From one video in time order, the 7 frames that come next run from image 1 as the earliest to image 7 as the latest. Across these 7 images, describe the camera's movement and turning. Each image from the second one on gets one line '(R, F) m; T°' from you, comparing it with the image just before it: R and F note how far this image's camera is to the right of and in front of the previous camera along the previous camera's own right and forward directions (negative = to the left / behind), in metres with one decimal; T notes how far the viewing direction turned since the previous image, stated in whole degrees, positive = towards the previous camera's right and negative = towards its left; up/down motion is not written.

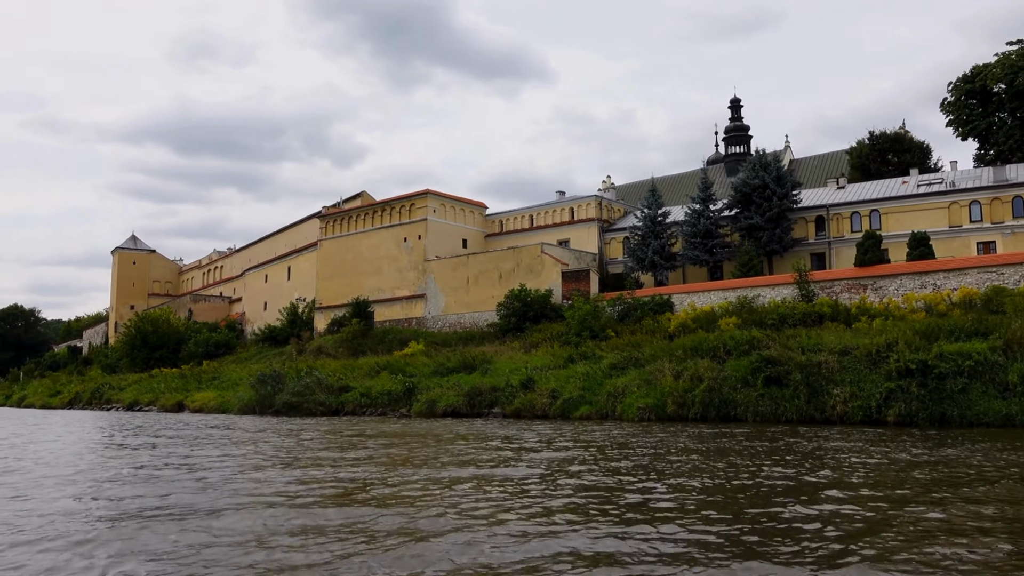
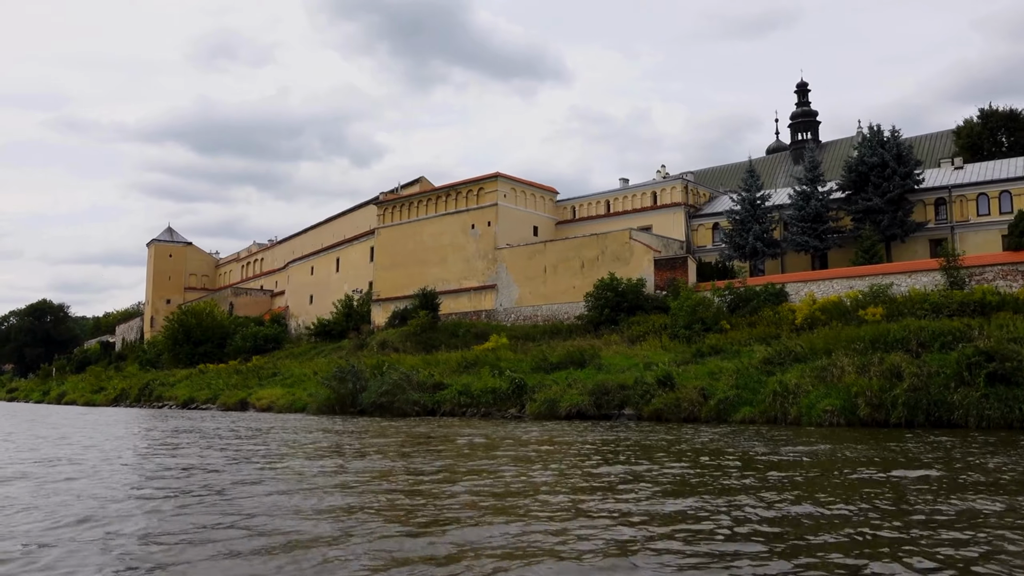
(-2.7, +3.1) m; -1°
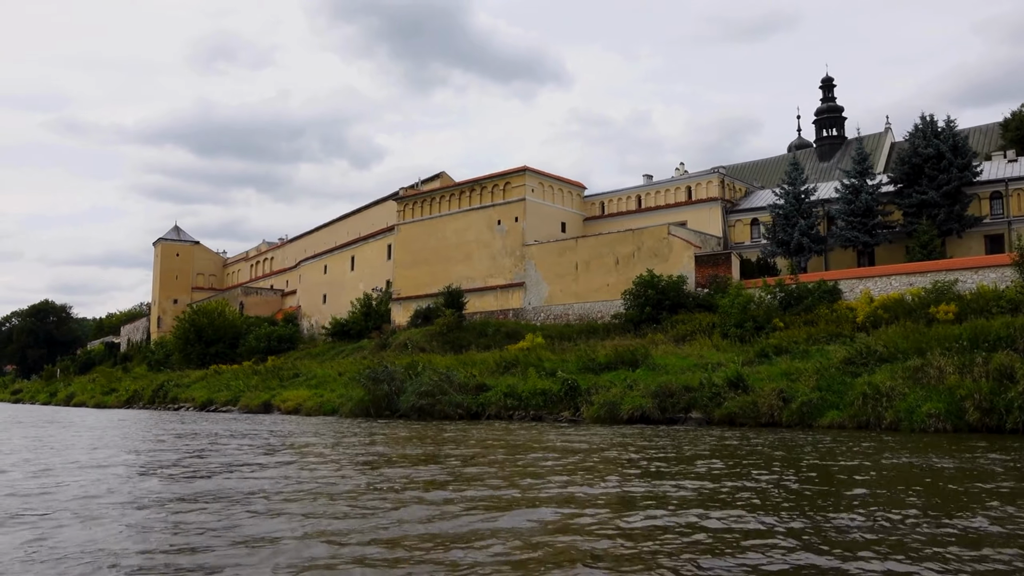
(-1.2, +1.5) m; 0°
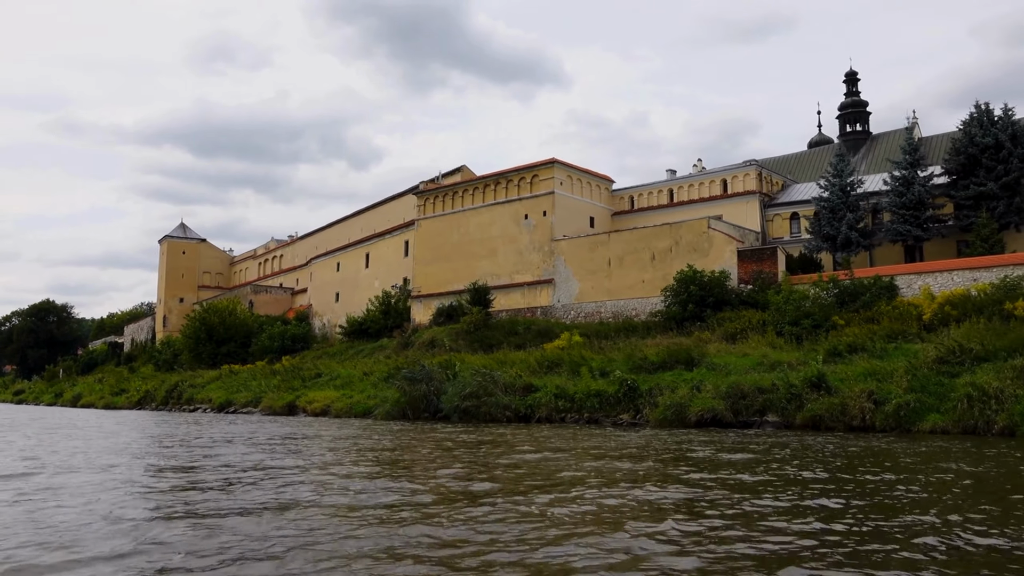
(-1.2, +1.5) m; 0°
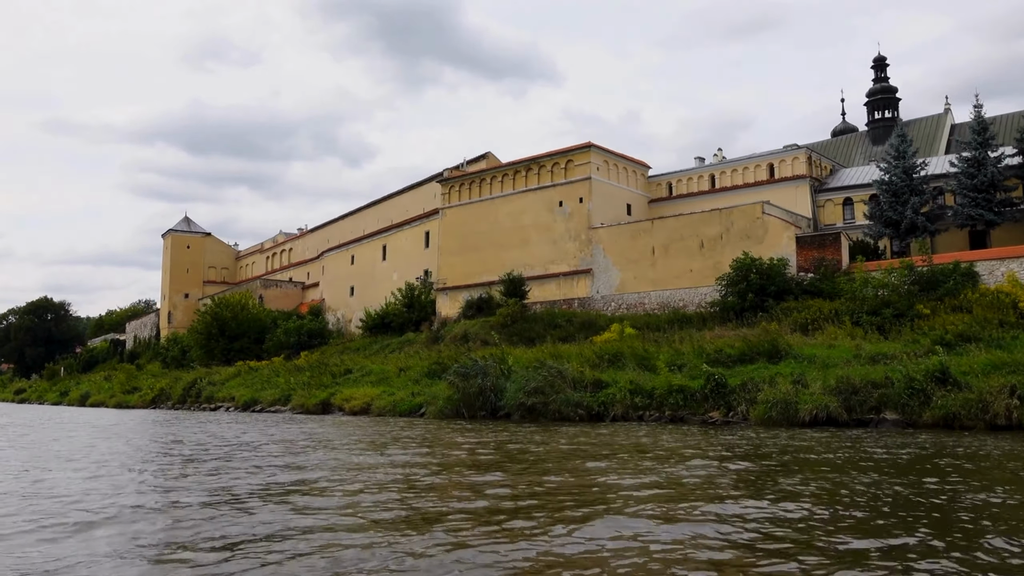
(-1.6, +1.9) m; 0°
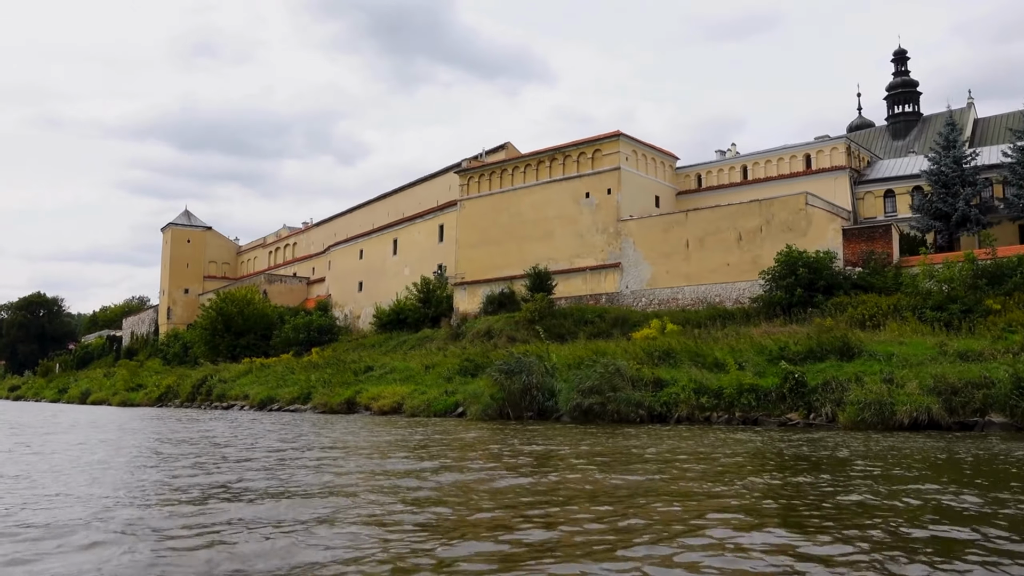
(-1.2, +1.5) m; 0°
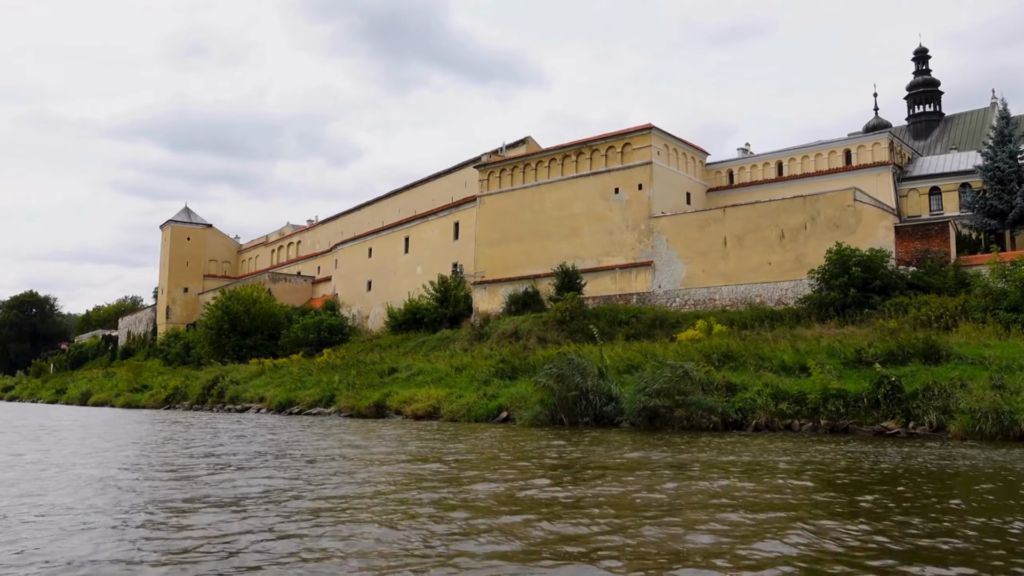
(-1.3, +1.5) m; +1°
